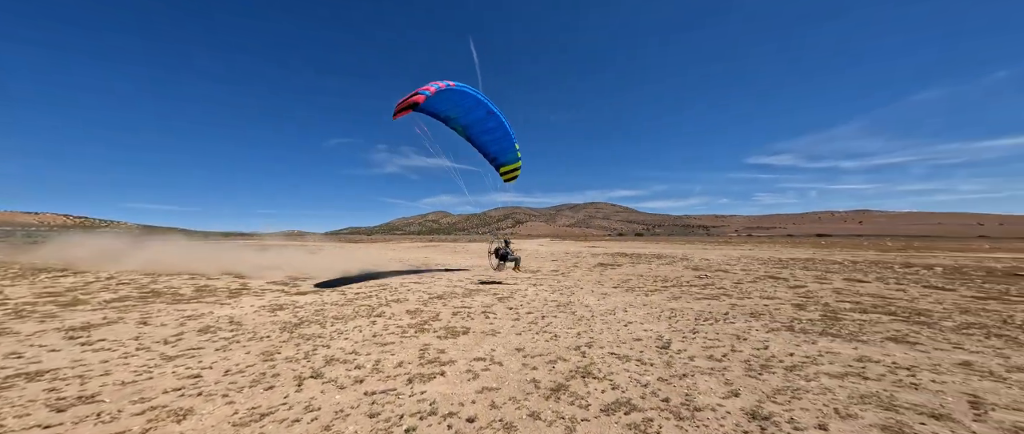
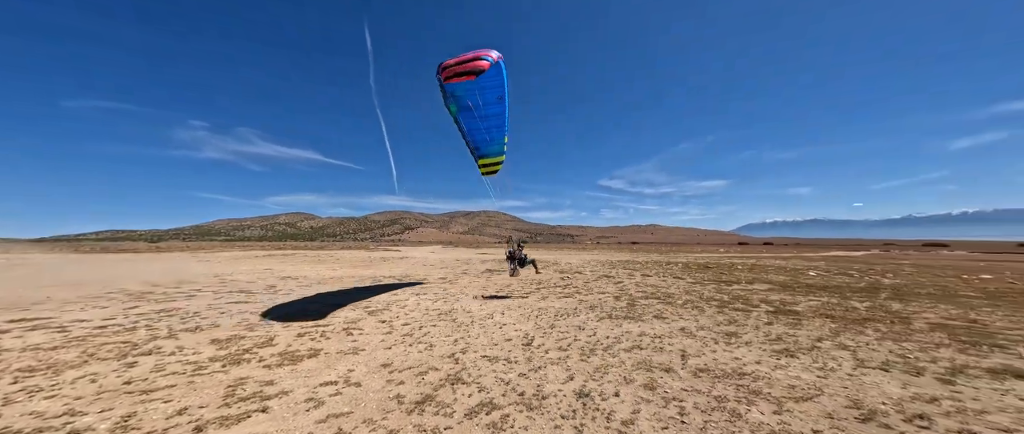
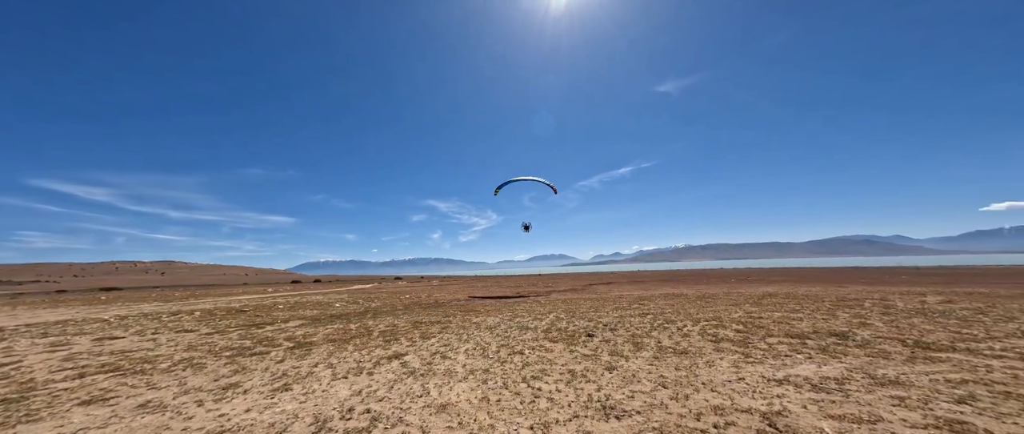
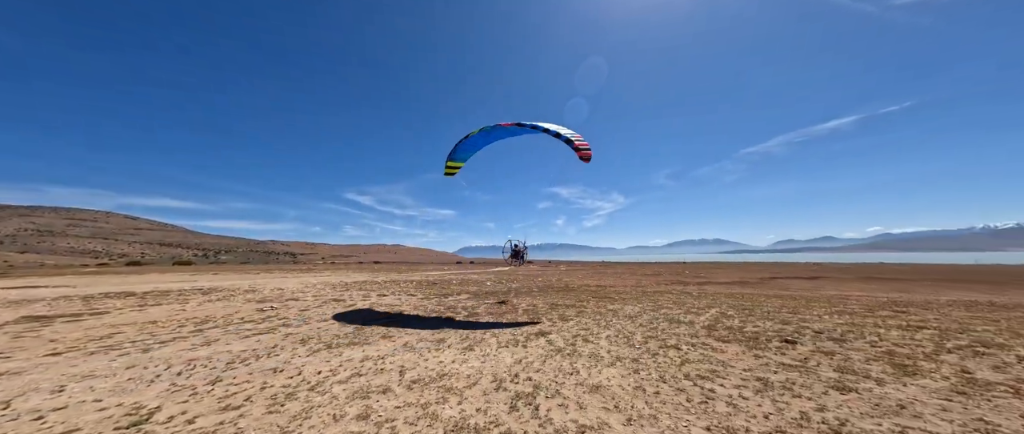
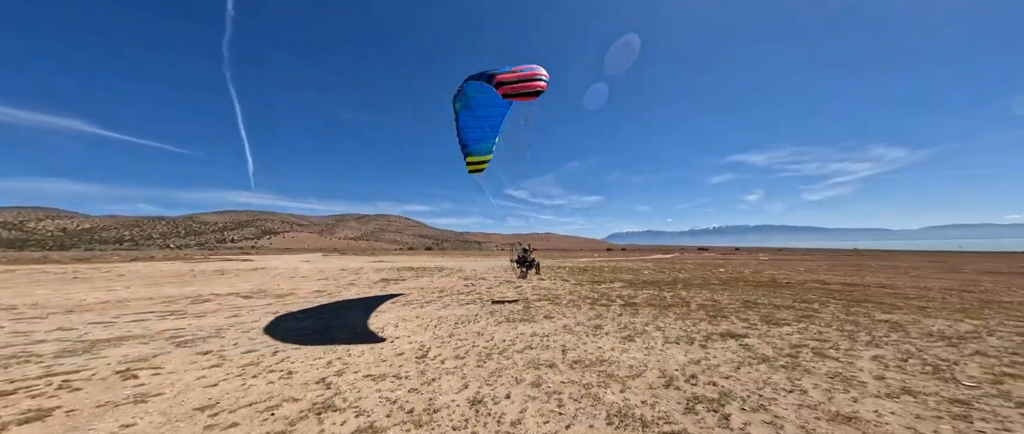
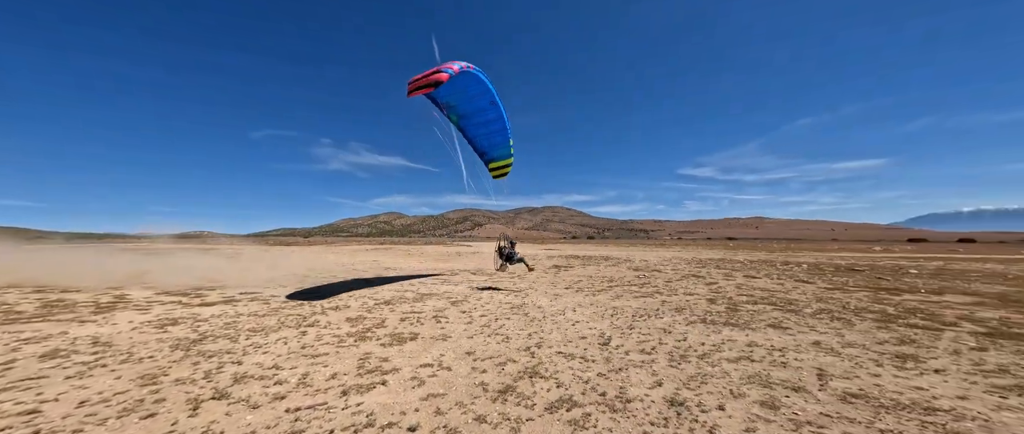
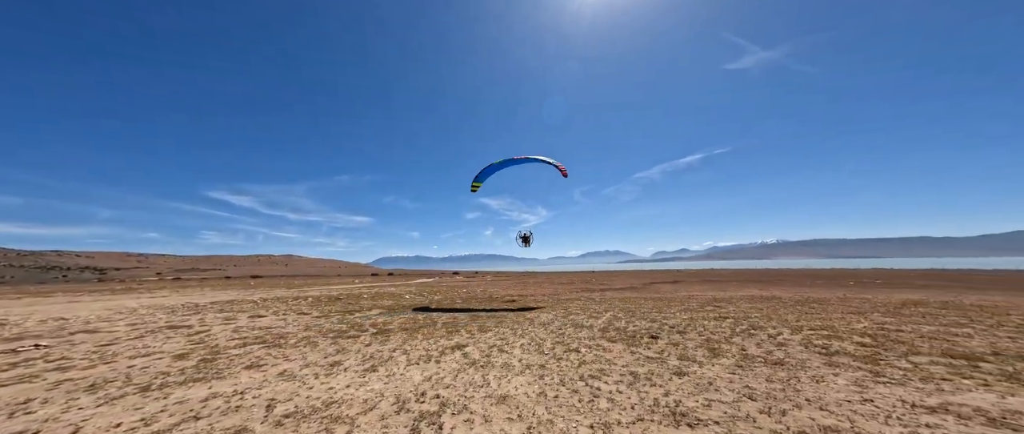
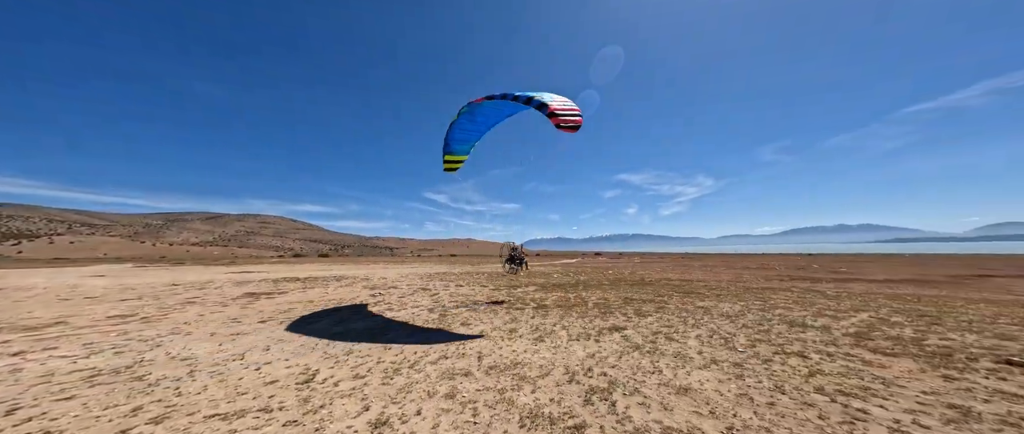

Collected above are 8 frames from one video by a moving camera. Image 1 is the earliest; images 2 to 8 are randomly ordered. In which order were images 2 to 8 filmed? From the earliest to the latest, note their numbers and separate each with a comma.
6, 2, 5, 8, 4, 7, 3
